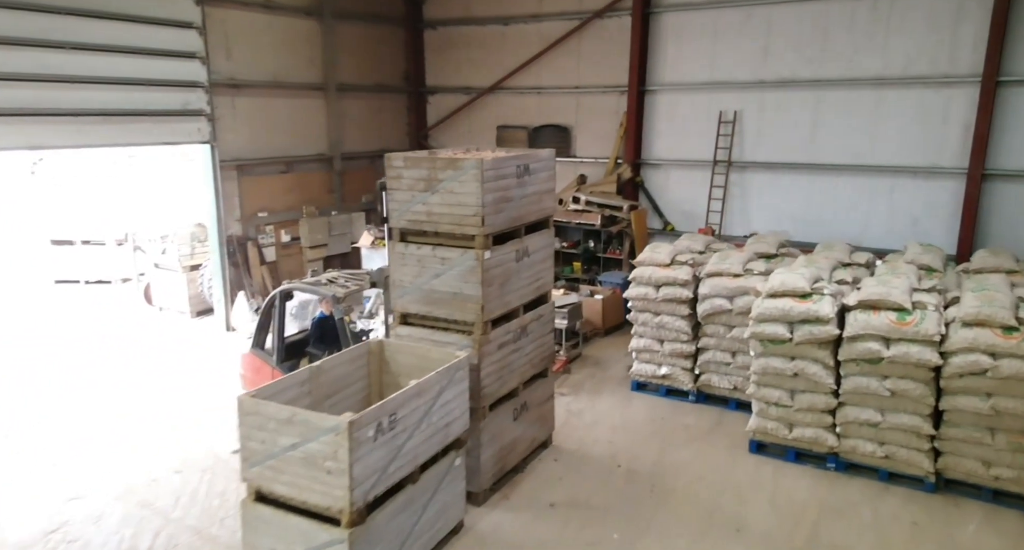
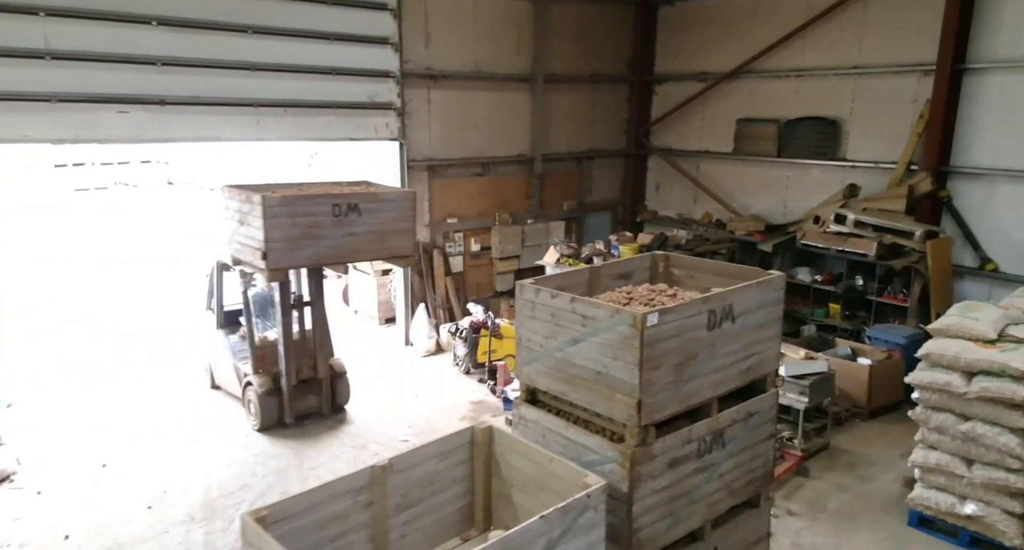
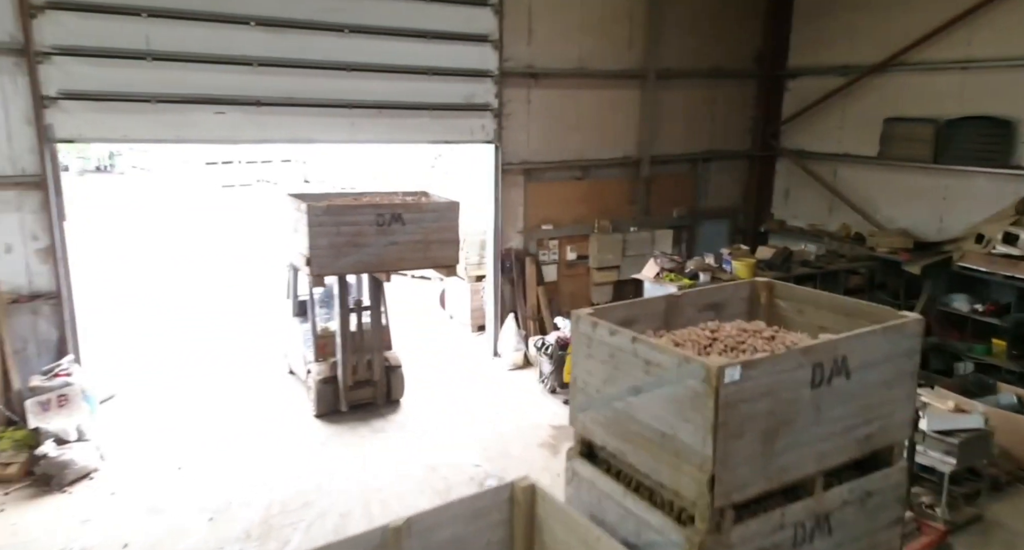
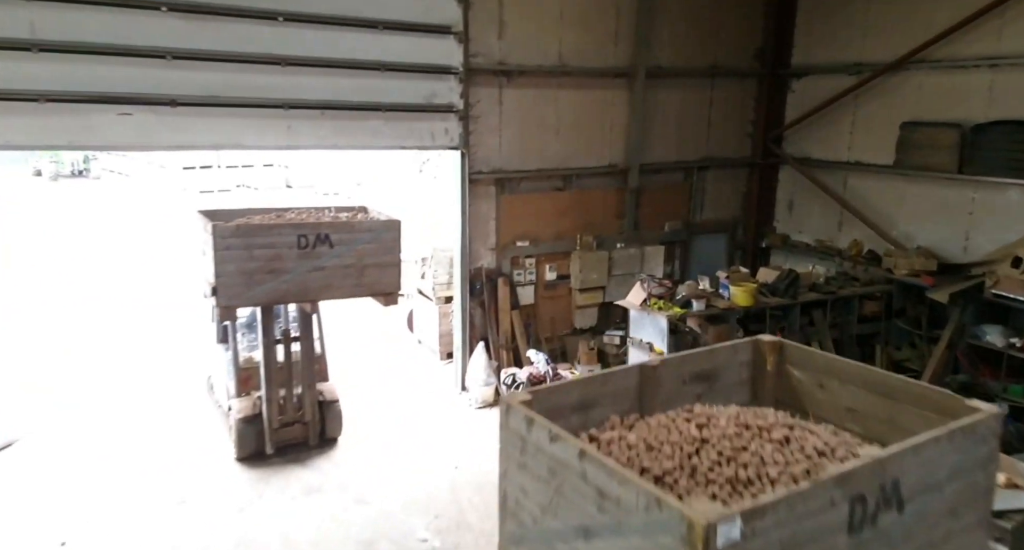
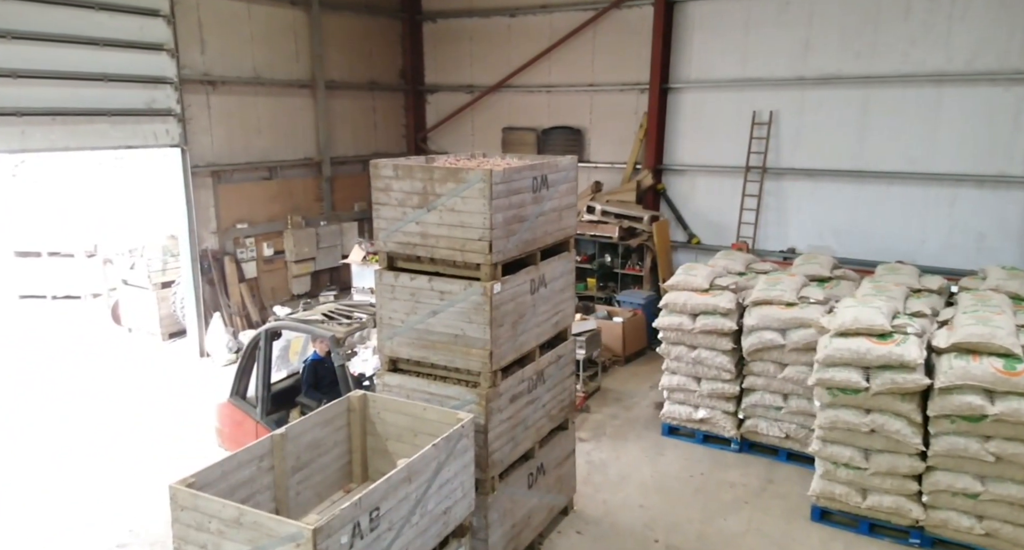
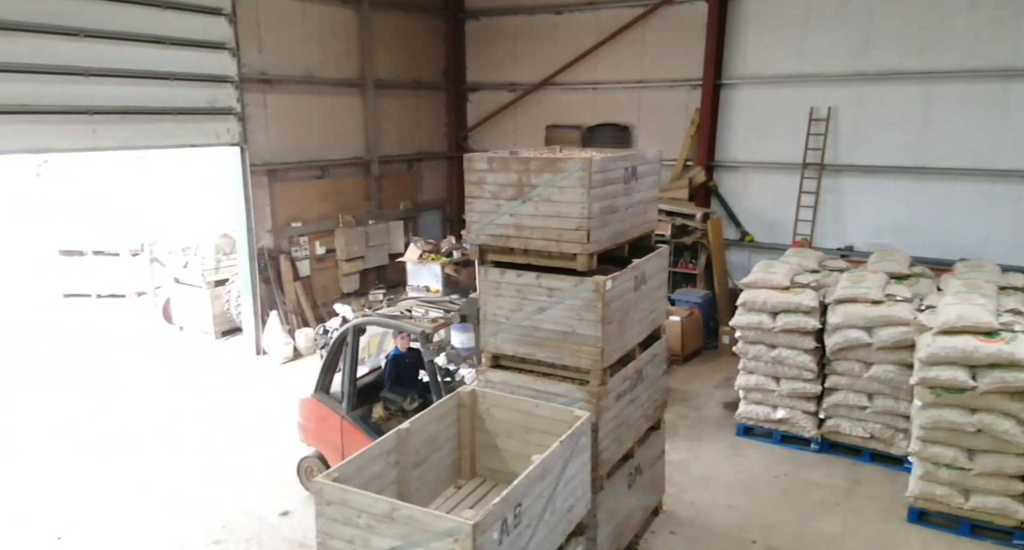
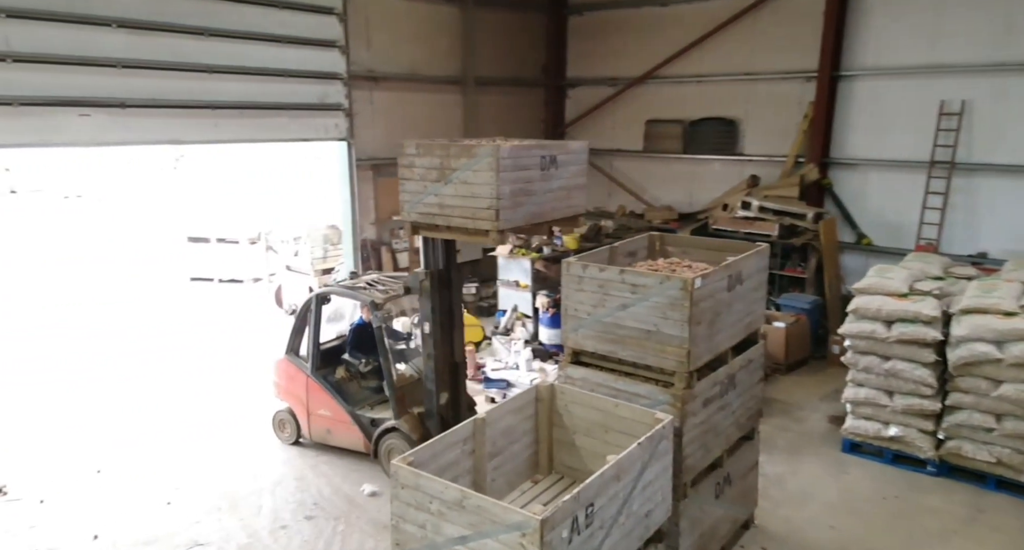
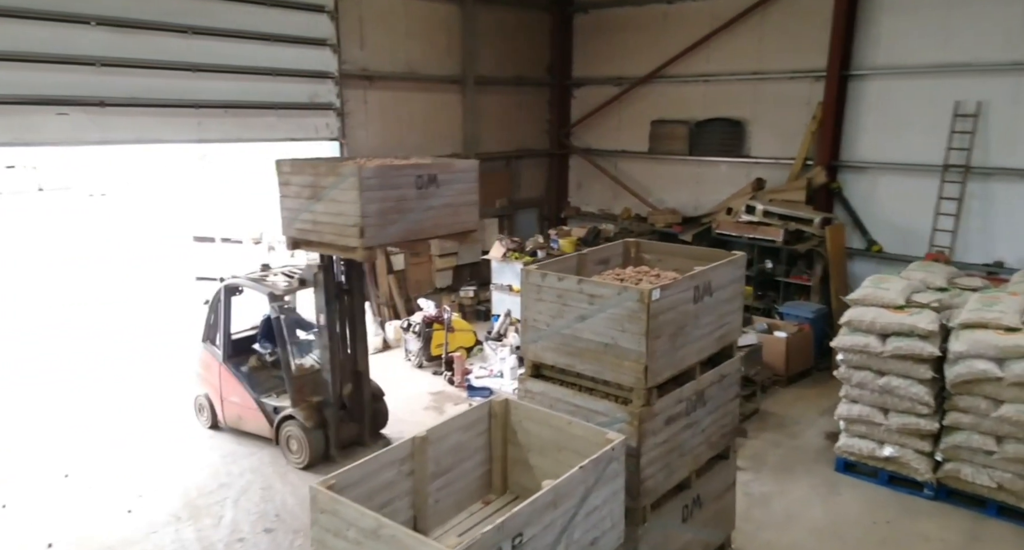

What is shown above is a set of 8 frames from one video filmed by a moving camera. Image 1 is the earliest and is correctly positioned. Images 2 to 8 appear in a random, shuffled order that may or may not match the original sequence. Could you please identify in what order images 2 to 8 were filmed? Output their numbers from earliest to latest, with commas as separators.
5, 6, 7, 8, 2, 3, 4
